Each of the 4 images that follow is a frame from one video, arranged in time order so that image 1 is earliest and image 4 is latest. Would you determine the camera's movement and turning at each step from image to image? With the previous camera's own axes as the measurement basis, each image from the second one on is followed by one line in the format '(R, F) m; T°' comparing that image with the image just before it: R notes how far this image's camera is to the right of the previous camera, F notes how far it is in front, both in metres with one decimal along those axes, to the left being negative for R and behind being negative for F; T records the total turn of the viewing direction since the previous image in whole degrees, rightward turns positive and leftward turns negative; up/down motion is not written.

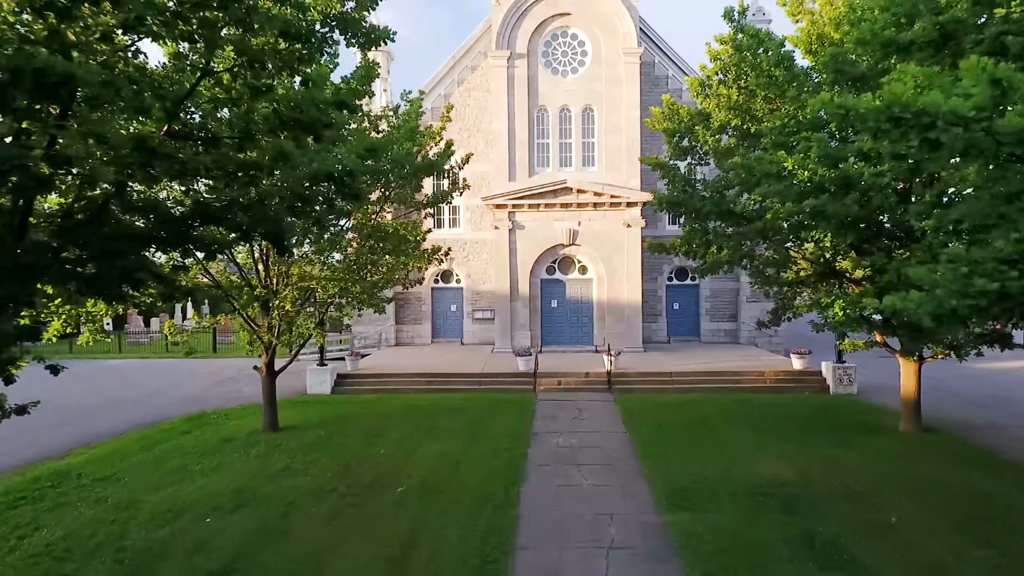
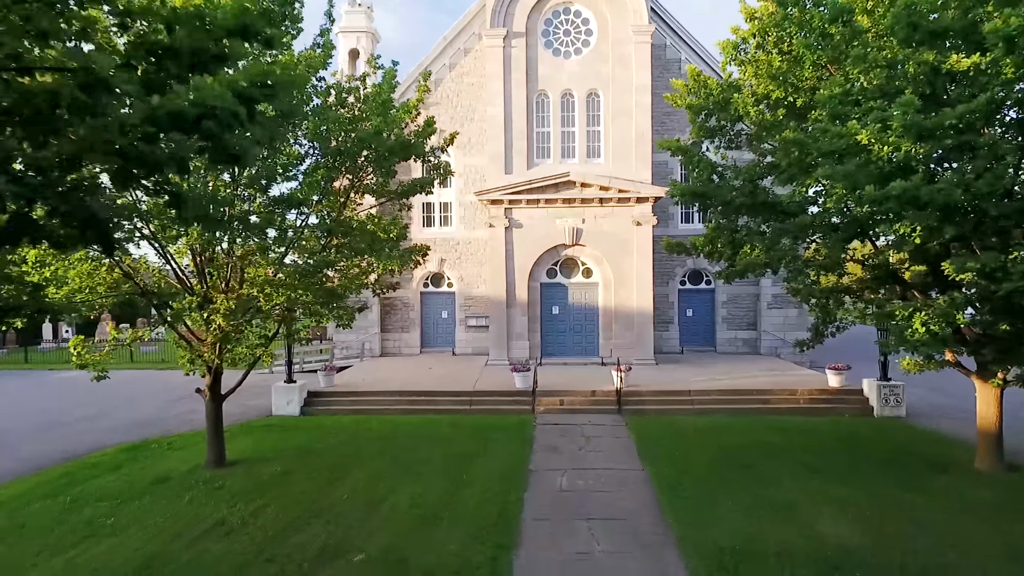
(+0.1, +2.1) m; 0°
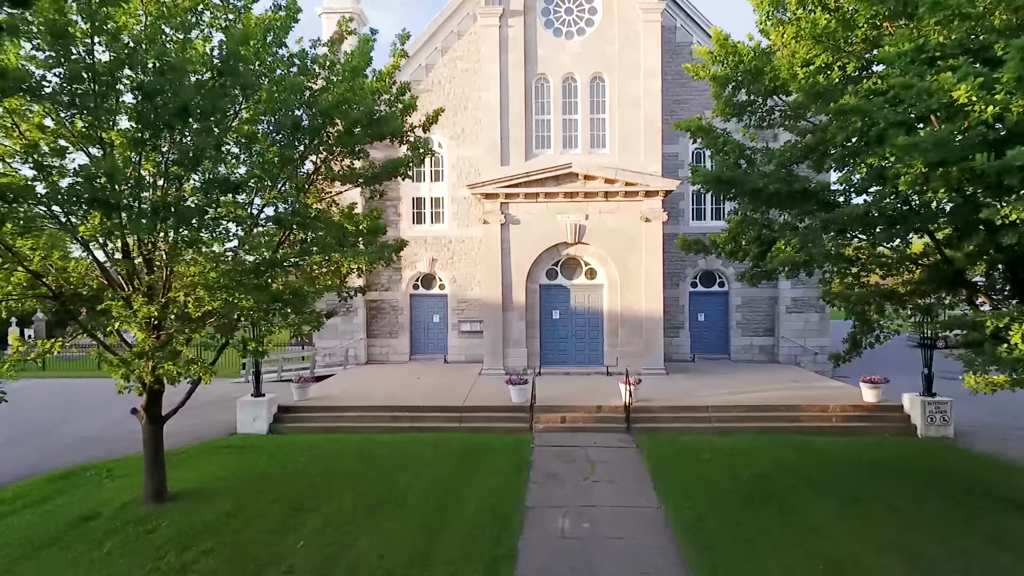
(+0.1, +1.6) m; 0°
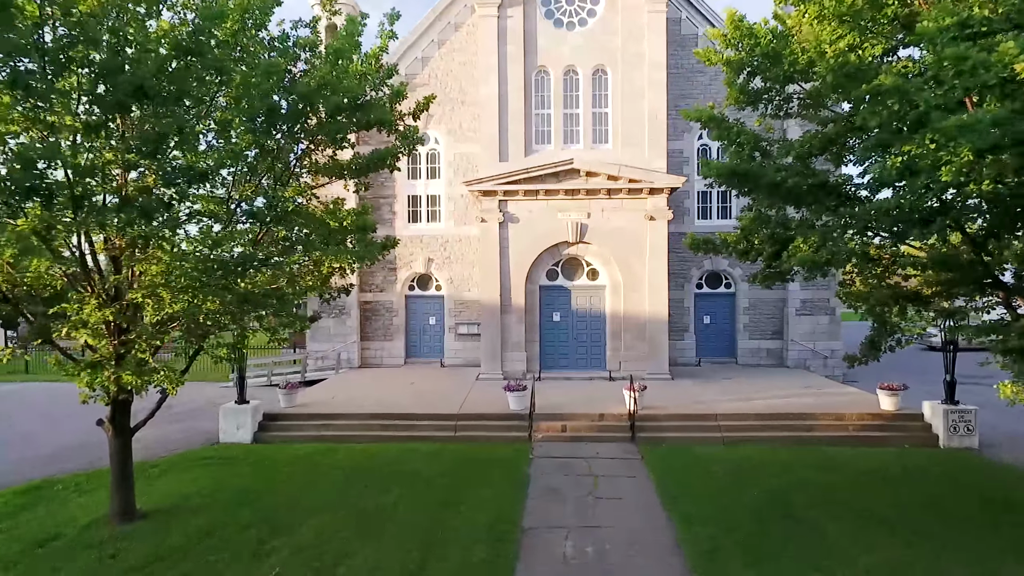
(0.0, +0.7) m; 0°
